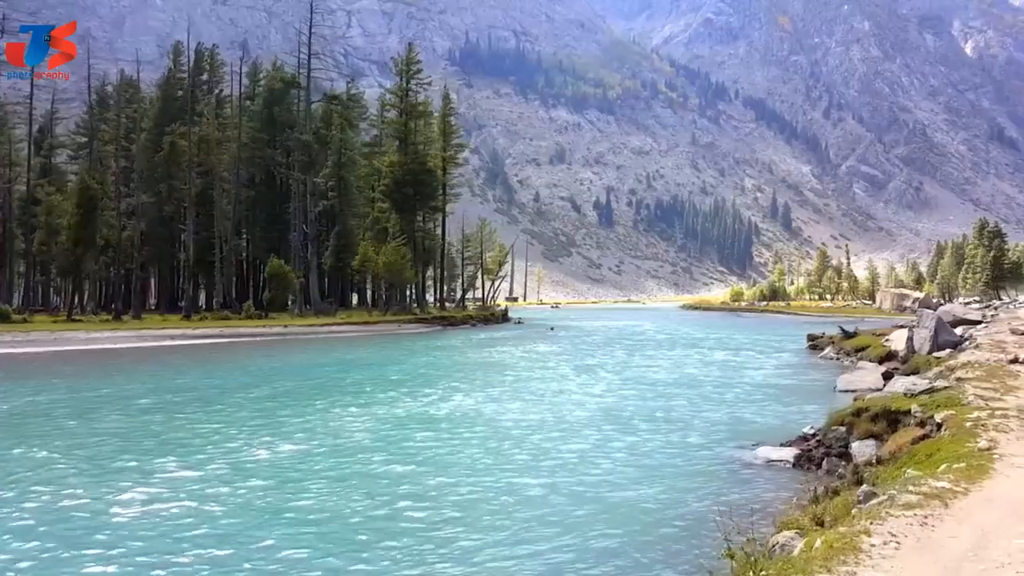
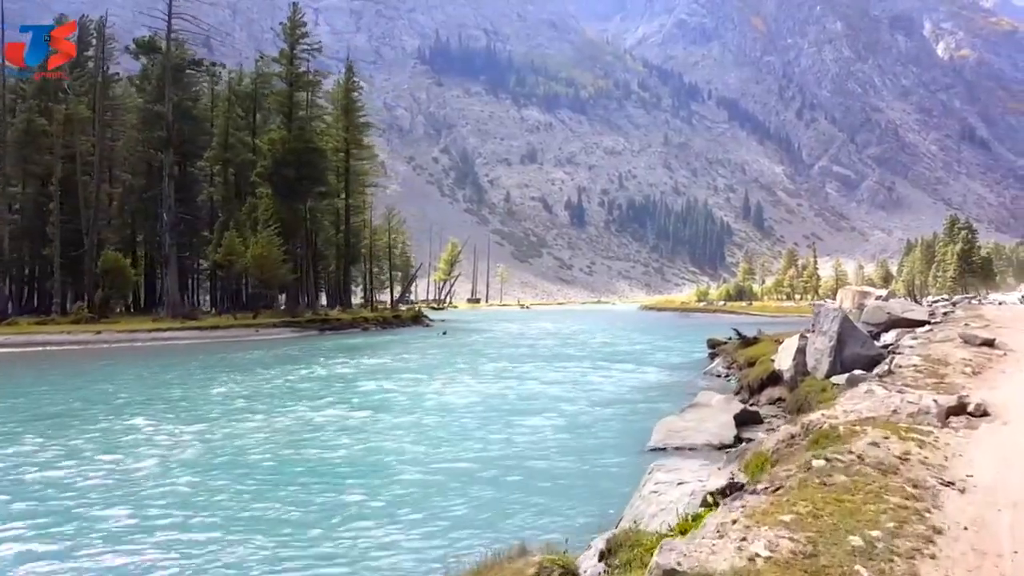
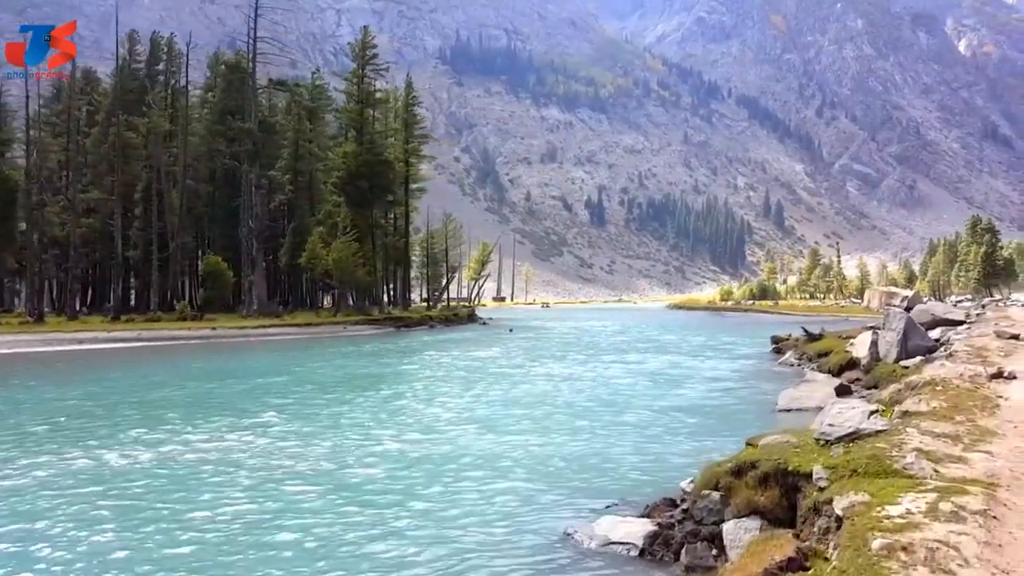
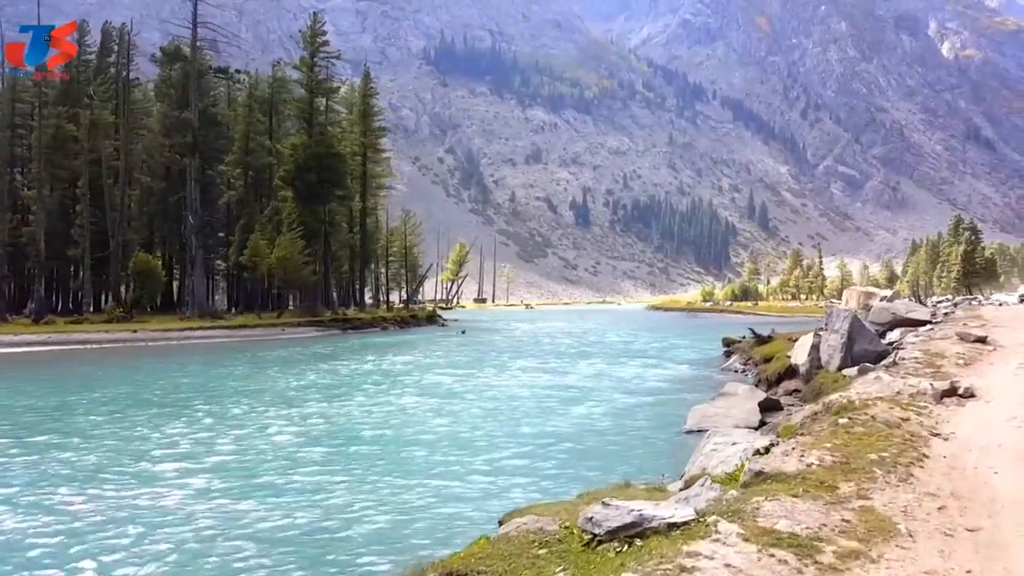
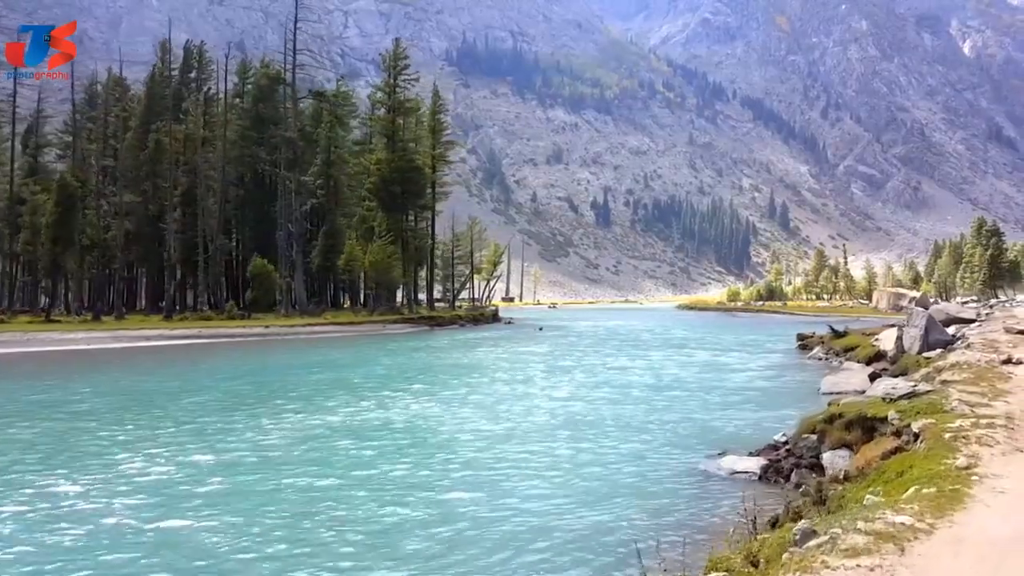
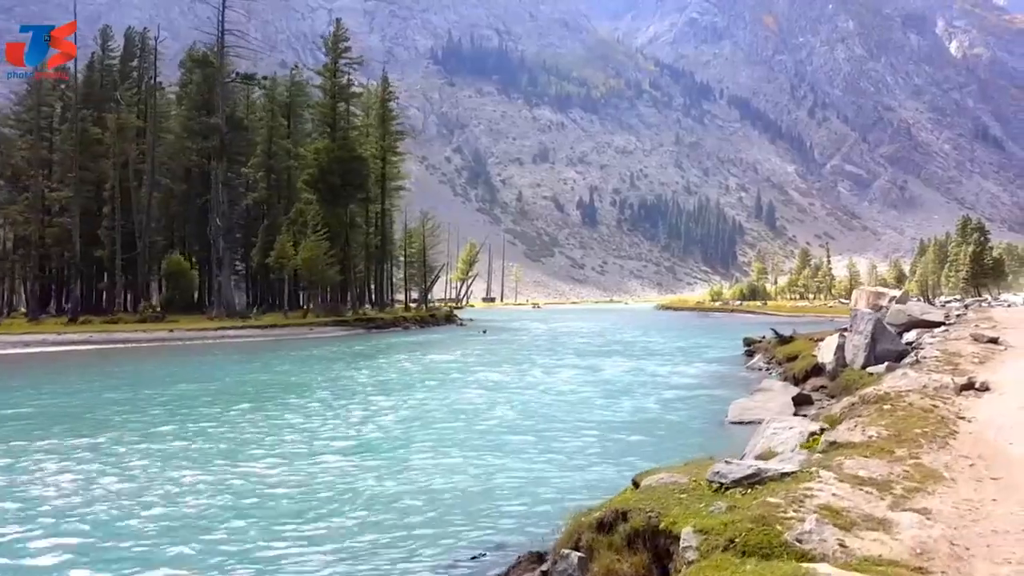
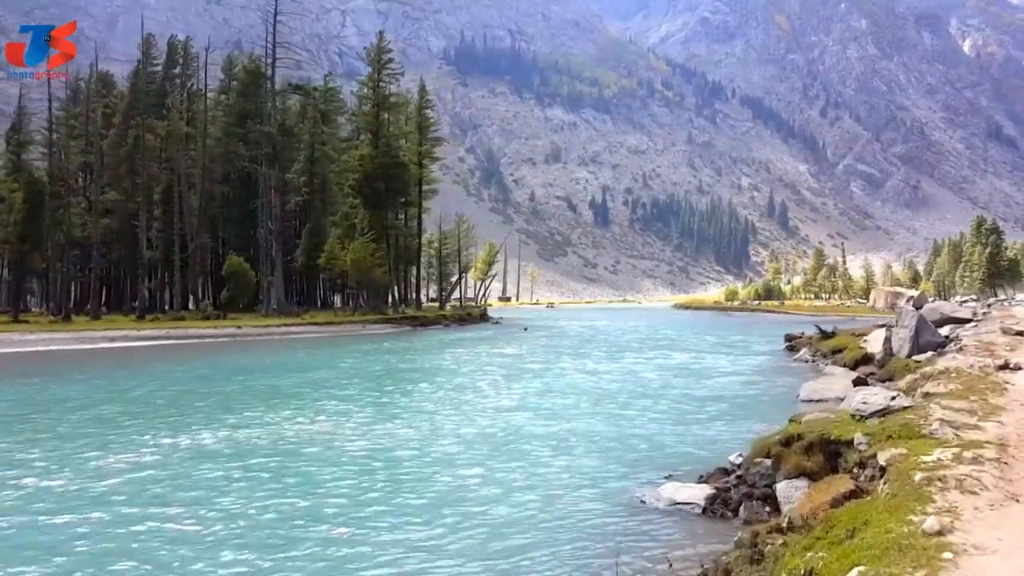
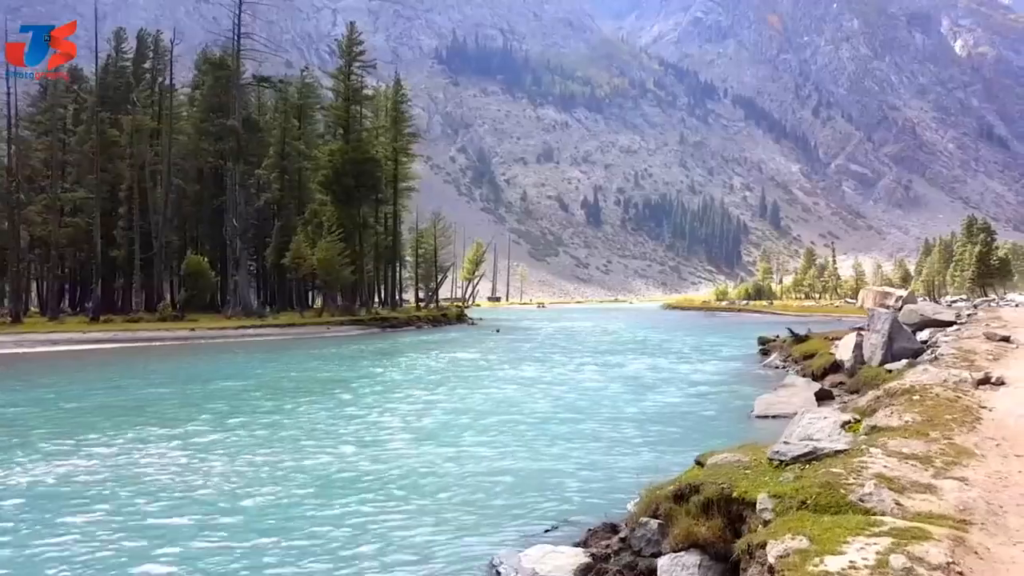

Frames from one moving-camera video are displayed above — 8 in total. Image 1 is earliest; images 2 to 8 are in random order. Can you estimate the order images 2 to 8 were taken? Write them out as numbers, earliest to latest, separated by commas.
5, 7, 3, 8, 6, 4, 2
